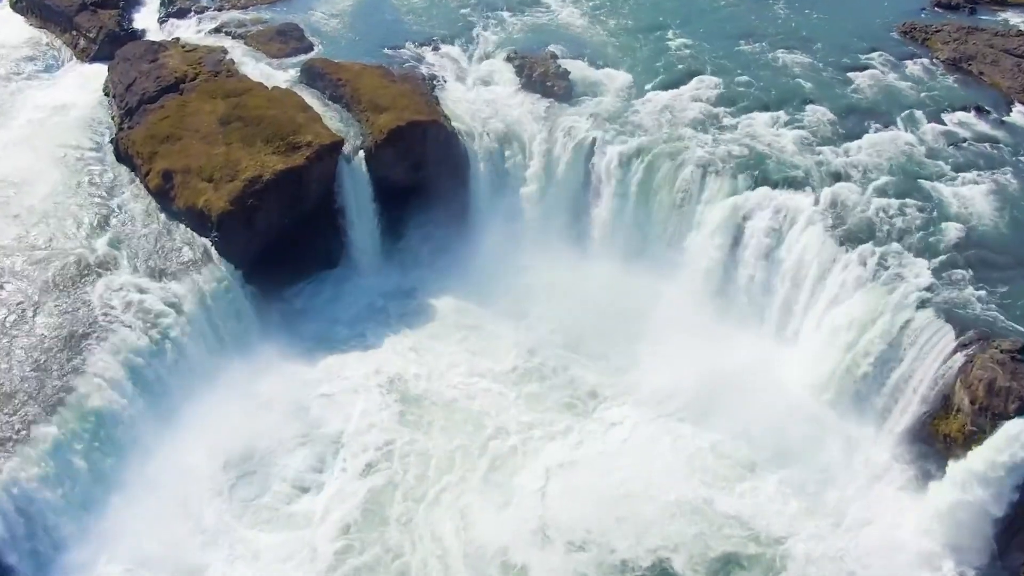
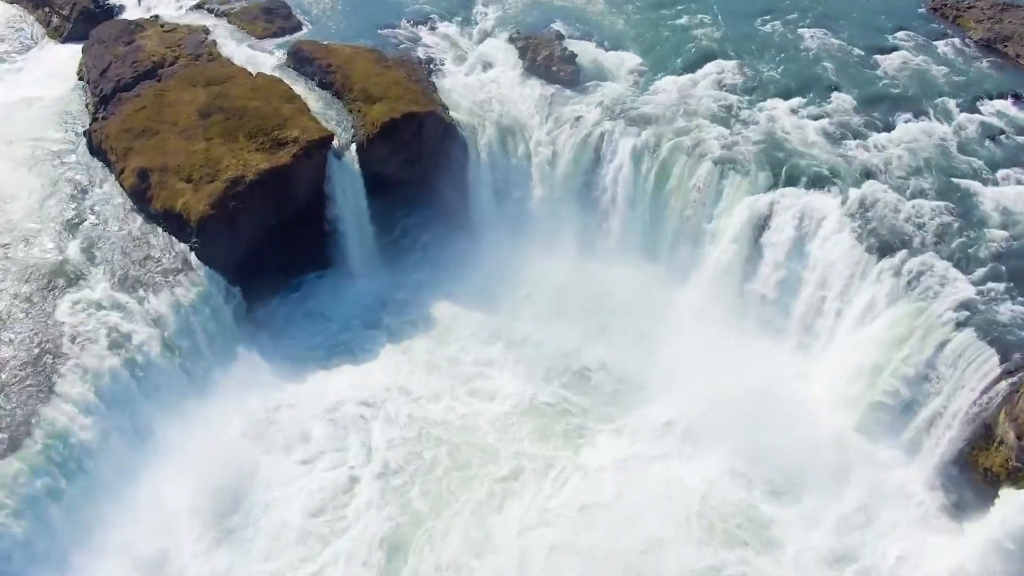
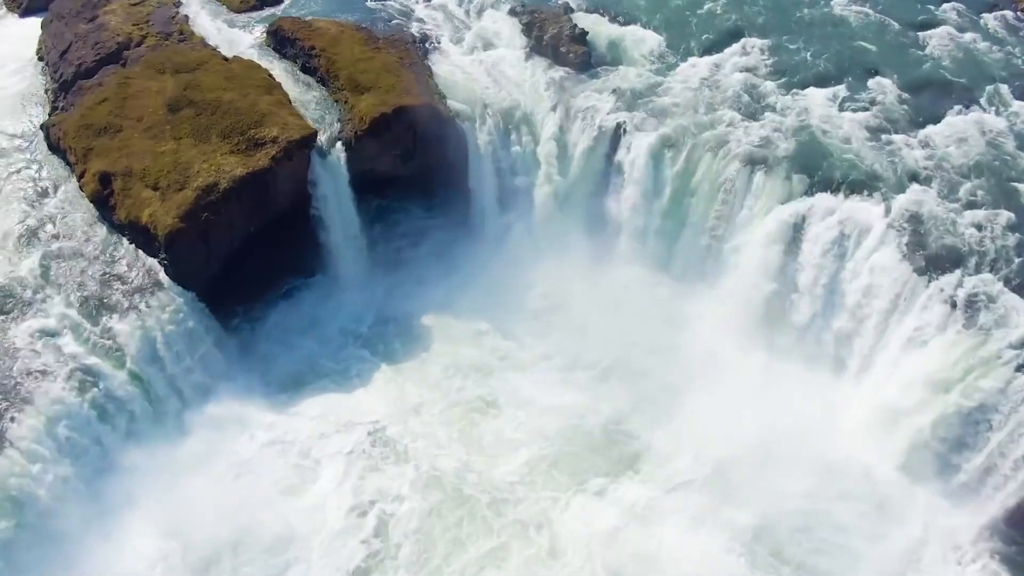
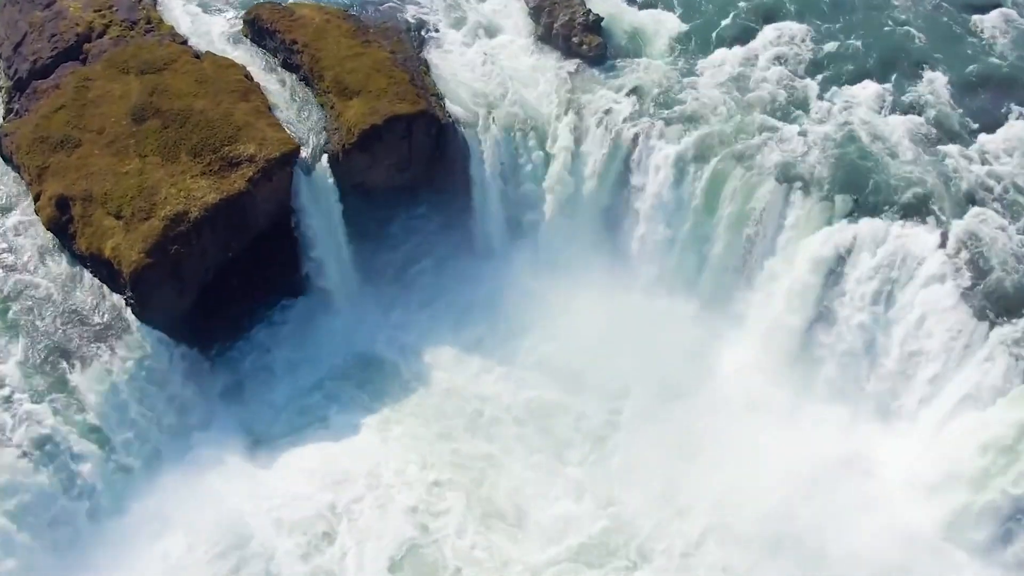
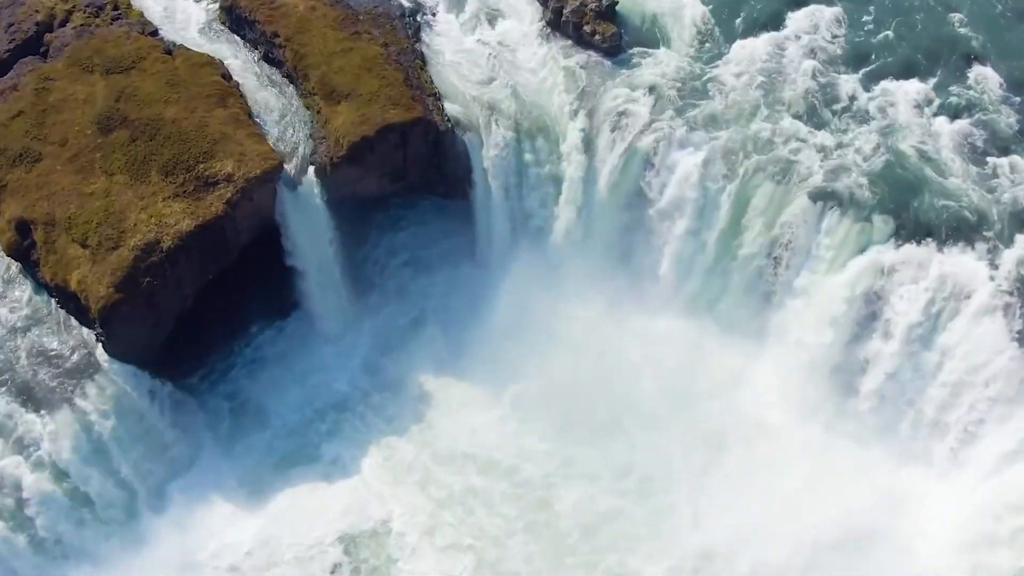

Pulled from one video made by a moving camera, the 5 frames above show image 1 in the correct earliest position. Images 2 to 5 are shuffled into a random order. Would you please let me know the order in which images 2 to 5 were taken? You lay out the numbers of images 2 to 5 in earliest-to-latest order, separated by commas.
2, 3, 4, 5
